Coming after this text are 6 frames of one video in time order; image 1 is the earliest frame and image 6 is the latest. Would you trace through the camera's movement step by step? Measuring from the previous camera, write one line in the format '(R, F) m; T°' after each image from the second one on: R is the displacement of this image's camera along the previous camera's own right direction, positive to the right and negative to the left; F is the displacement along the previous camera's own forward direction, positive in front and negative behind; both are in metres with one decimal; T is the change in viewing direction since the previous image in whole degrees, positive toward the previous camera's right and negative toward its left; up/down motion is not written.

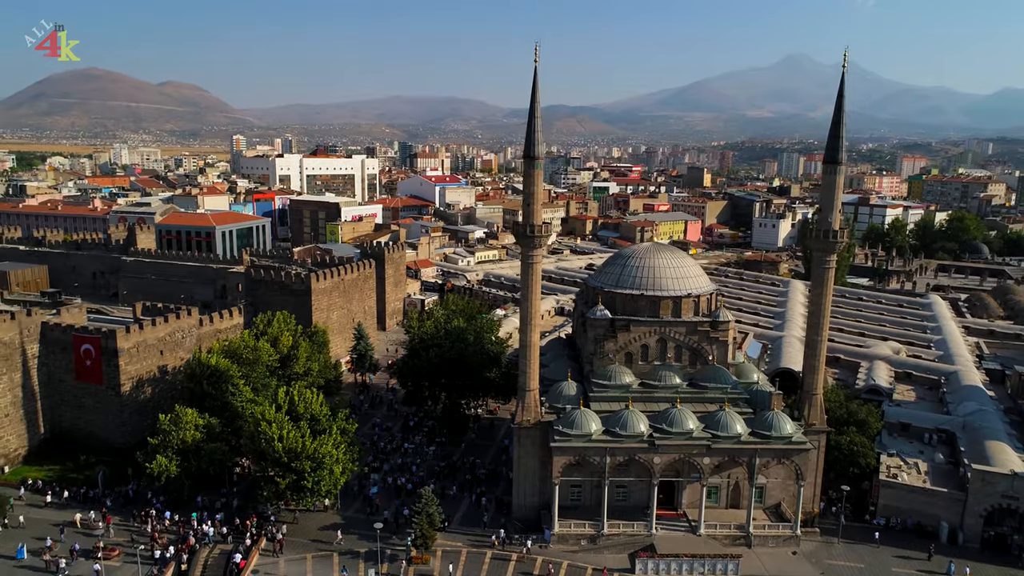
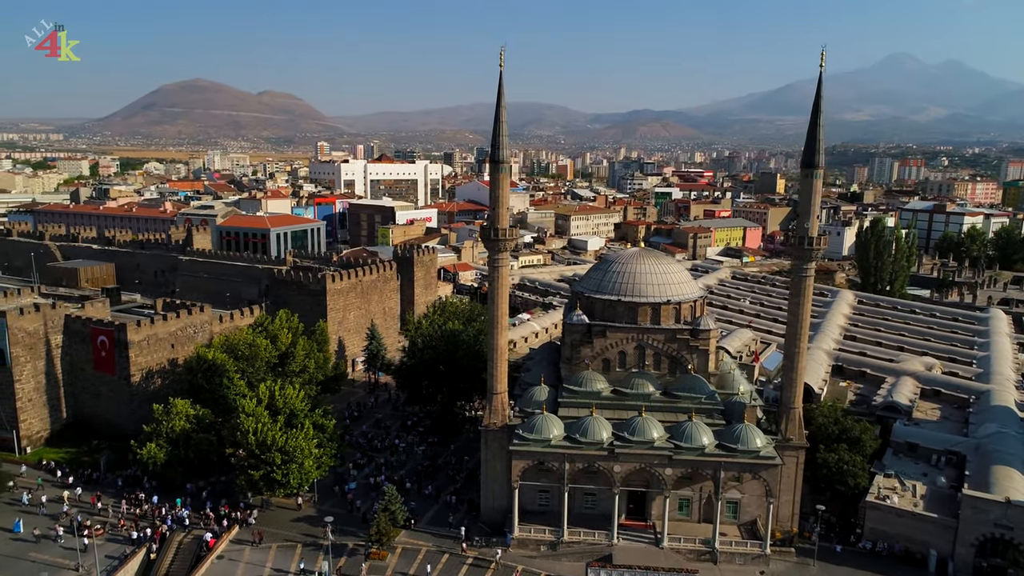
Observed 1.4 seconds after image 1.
(+3.7, +0.1) m; -6°
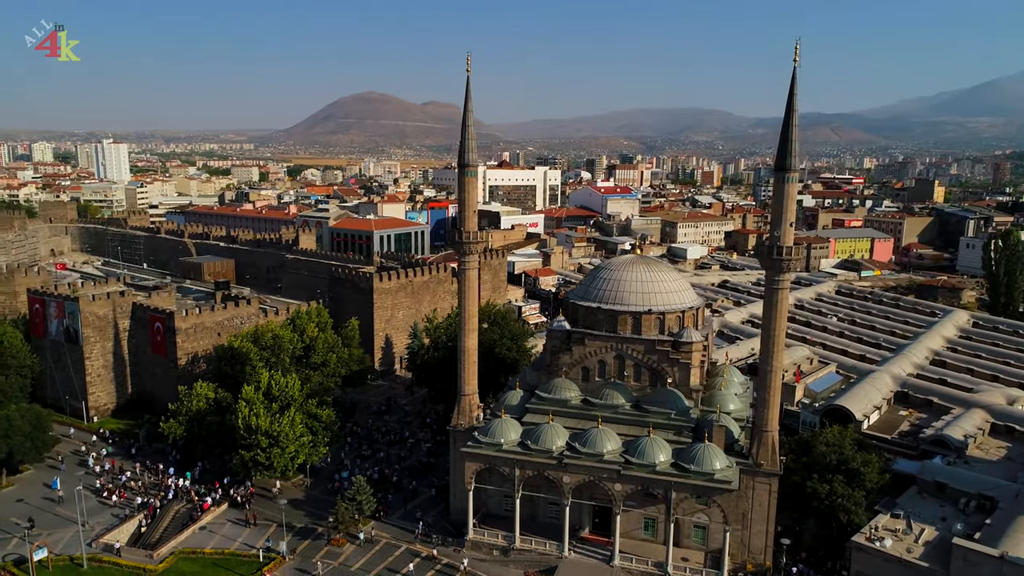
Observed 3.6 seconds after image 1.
(+5.9, +0.6) m; -12°
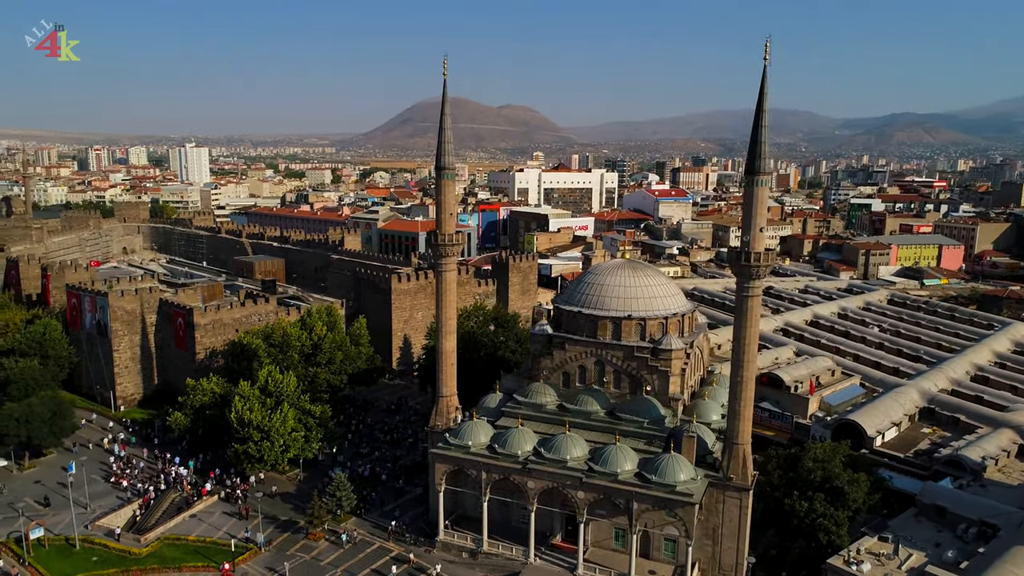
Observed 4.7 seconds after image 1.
(+3.1, +0.2) m; -6°
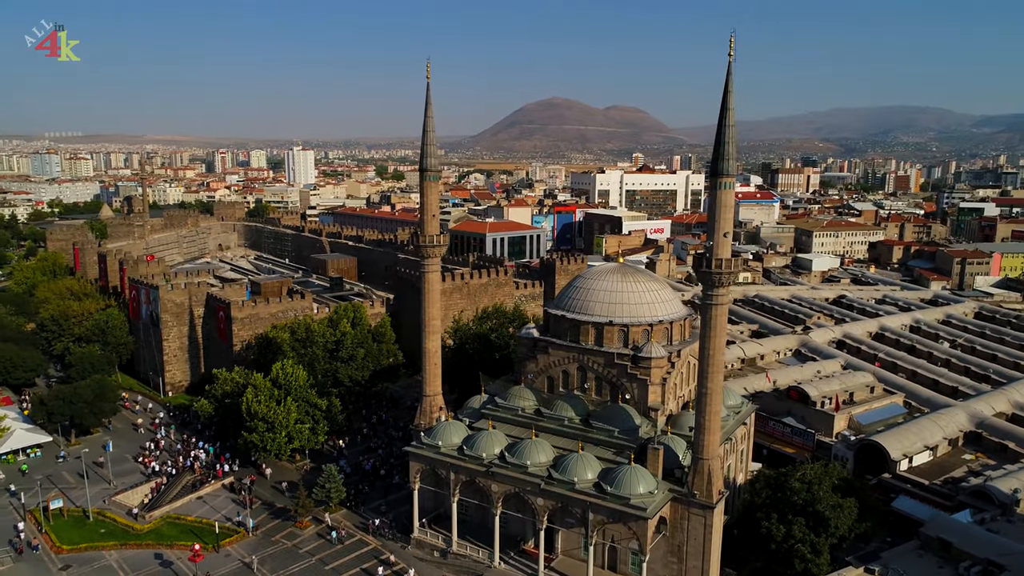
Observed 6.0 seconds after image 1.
(+4.0, +0.4) m; -8°
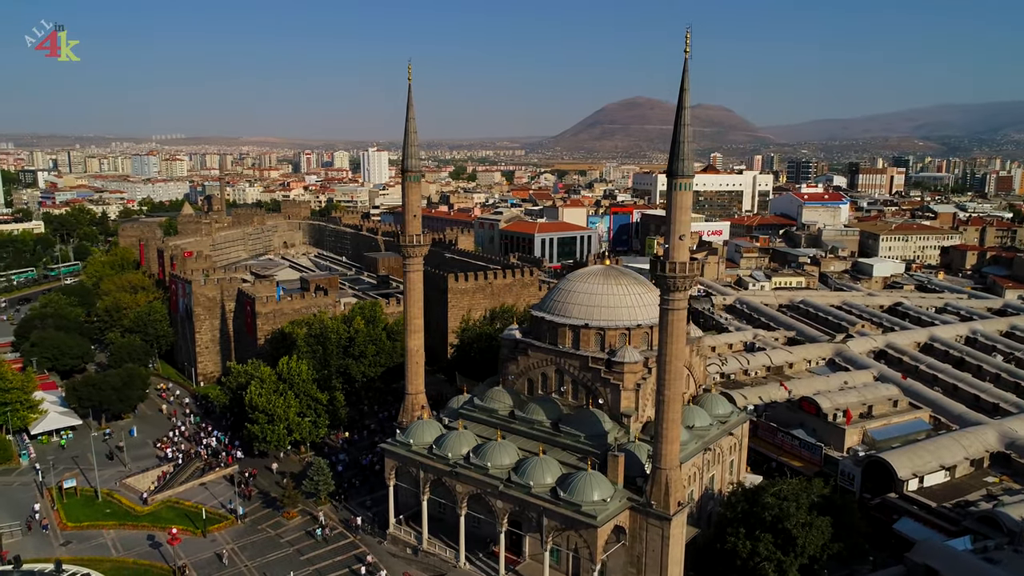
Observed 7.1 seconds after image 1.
(+3.2, +0.3) m; -6°
